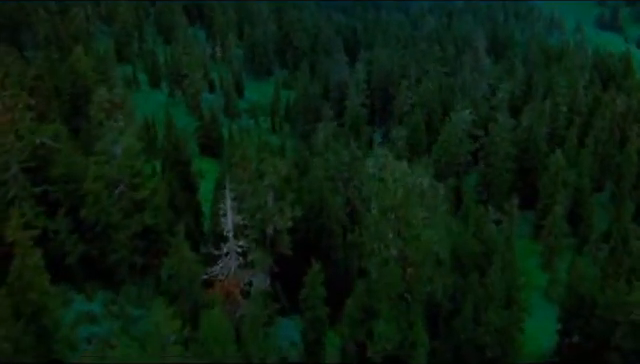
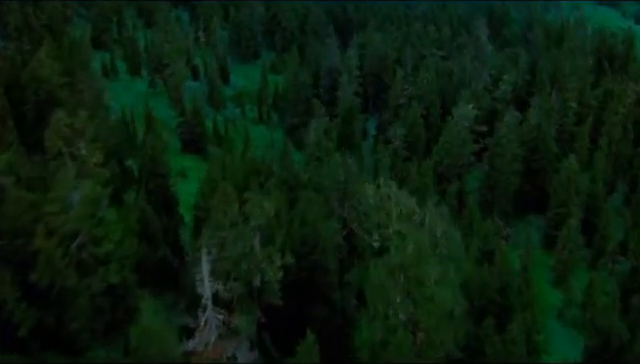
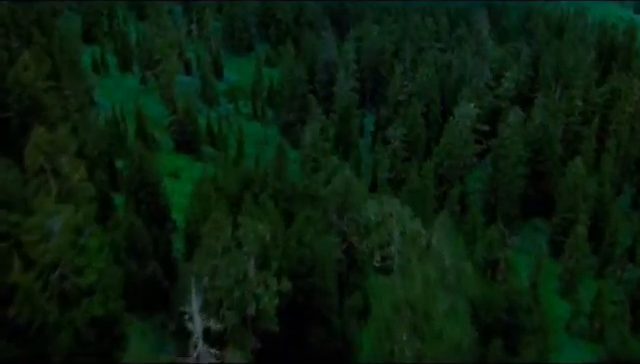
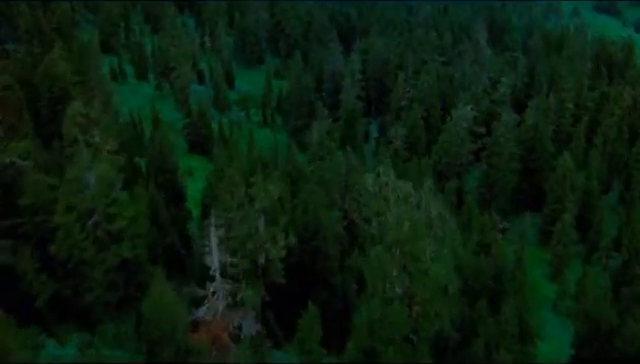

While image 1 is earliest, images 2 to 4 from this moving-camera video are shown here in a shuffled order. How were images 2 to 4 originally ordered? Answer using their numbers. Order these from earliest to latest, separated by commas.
4, 2, 3
